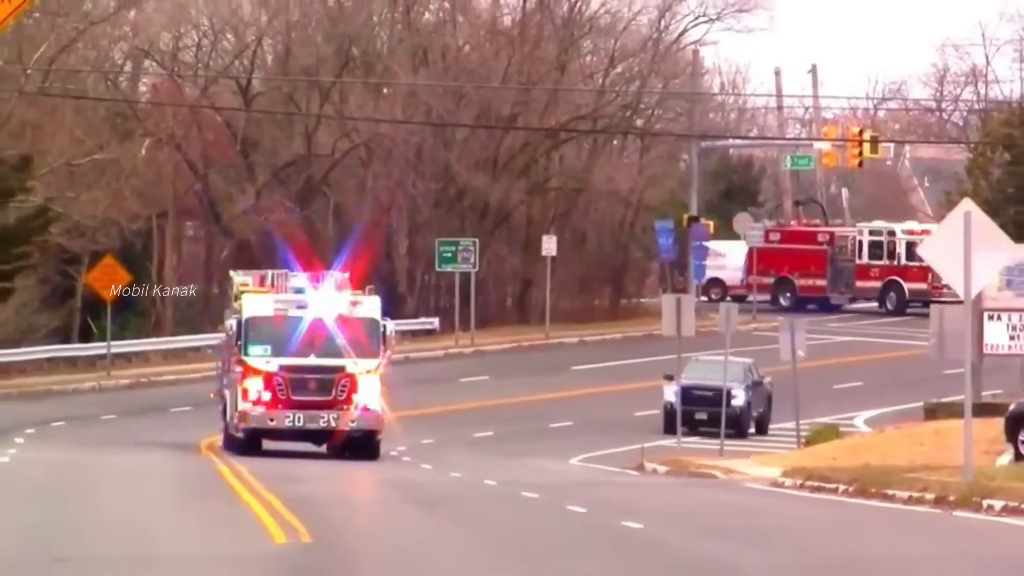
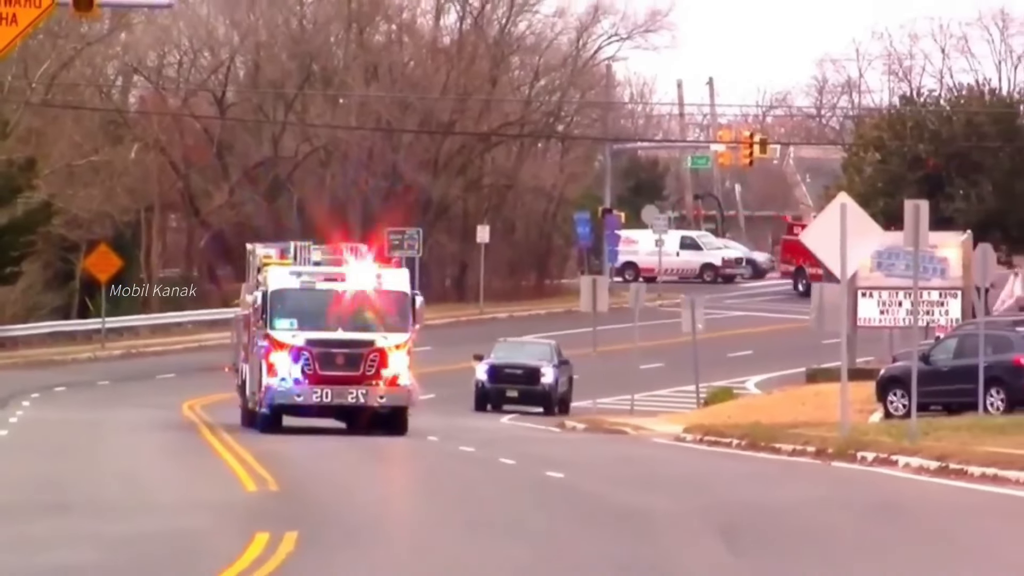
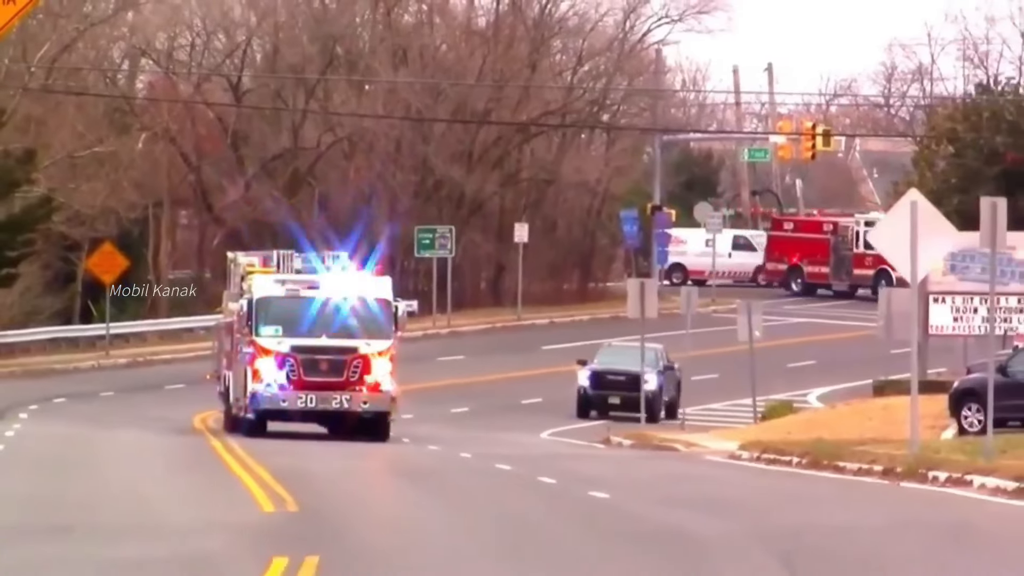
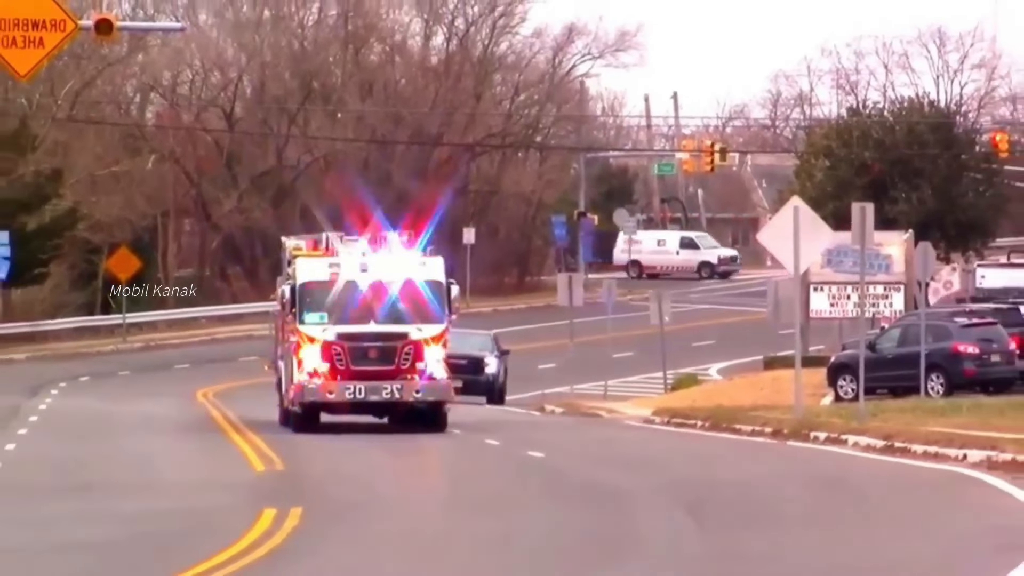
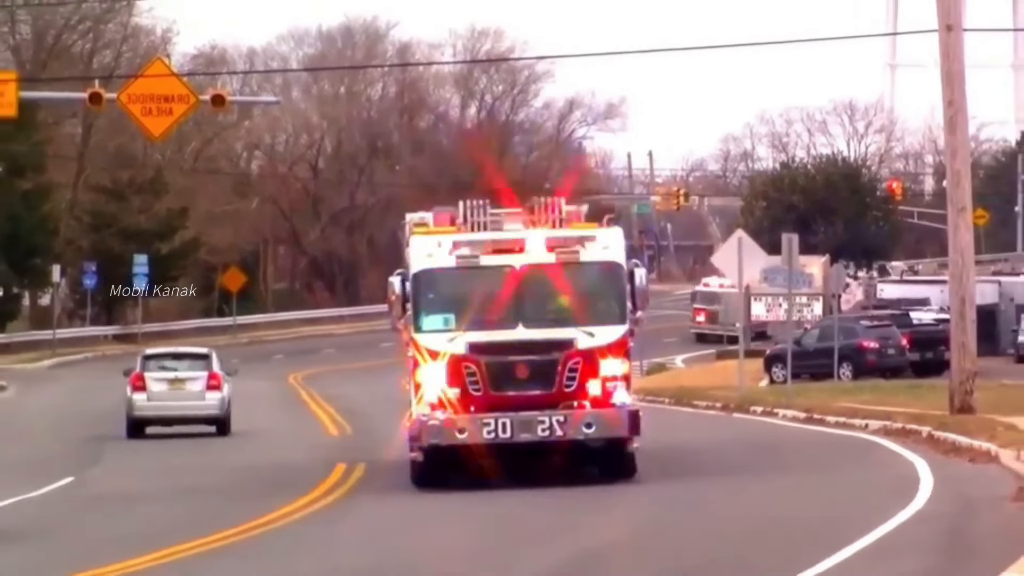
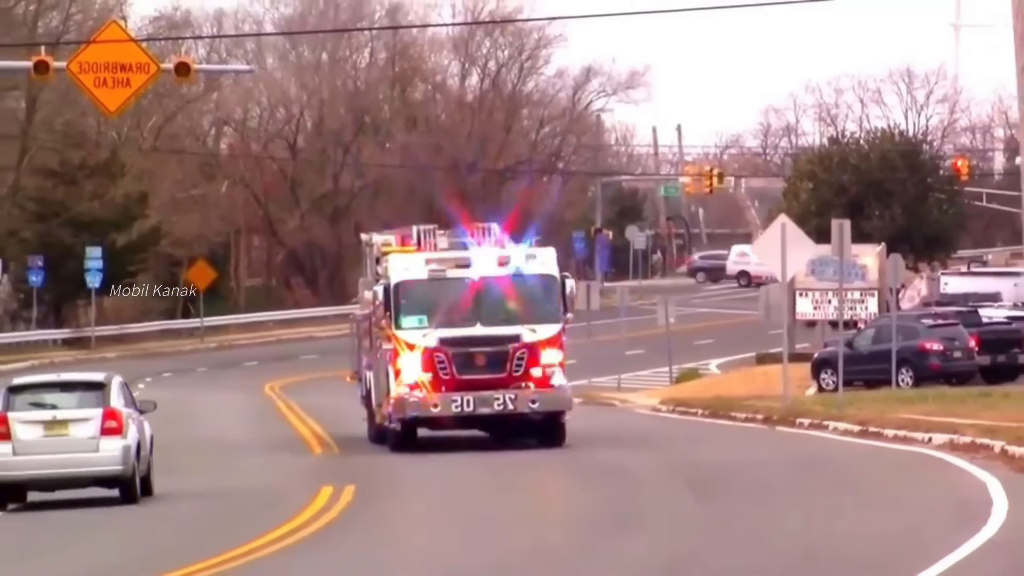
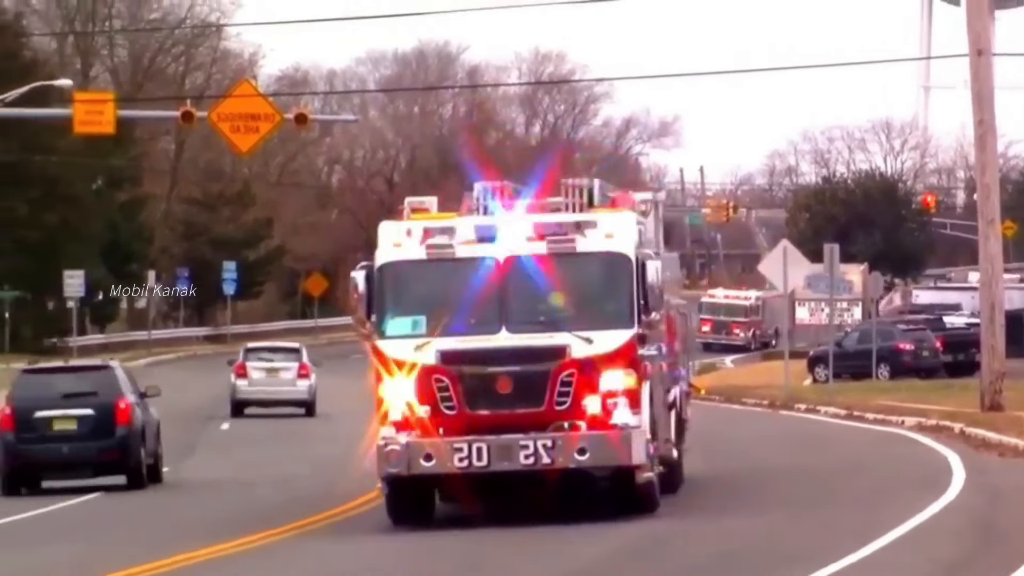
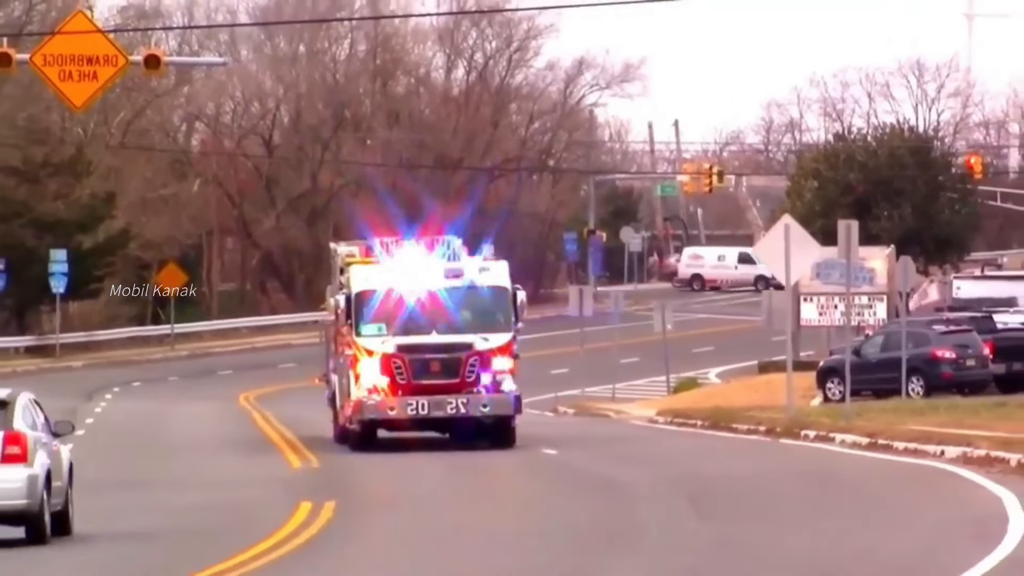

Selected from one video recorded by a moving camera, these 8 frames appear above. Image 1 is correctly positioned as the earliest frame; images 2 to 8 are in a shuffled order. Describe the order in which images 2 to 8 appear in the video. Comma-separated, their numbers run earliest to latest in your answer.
3, 2, 4, 8, 6, 5, 7
